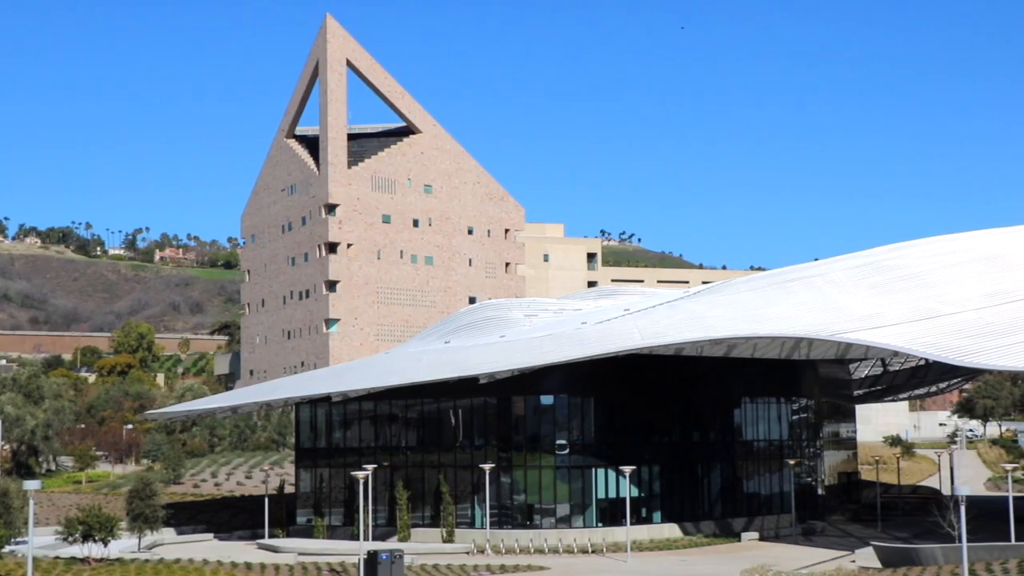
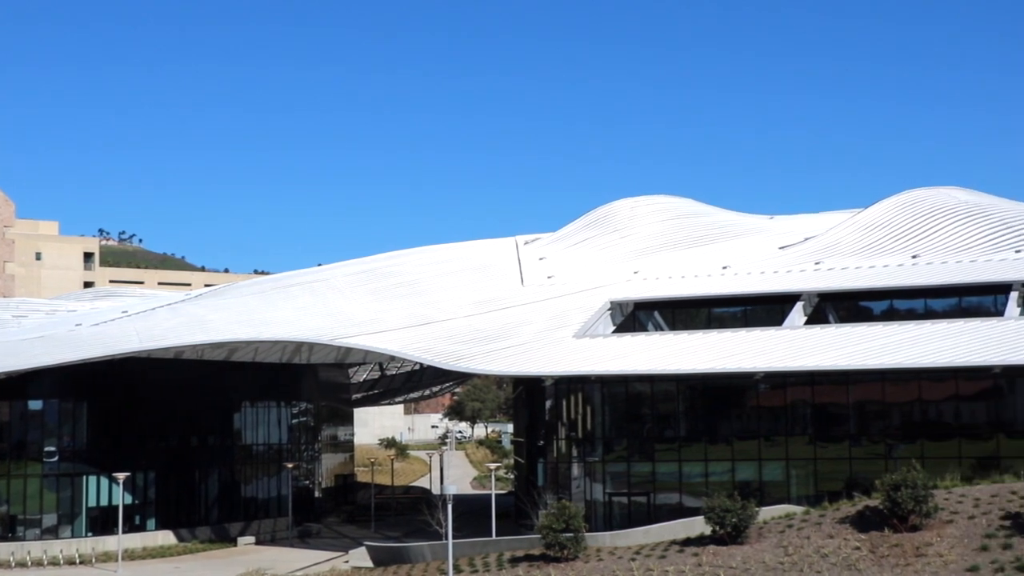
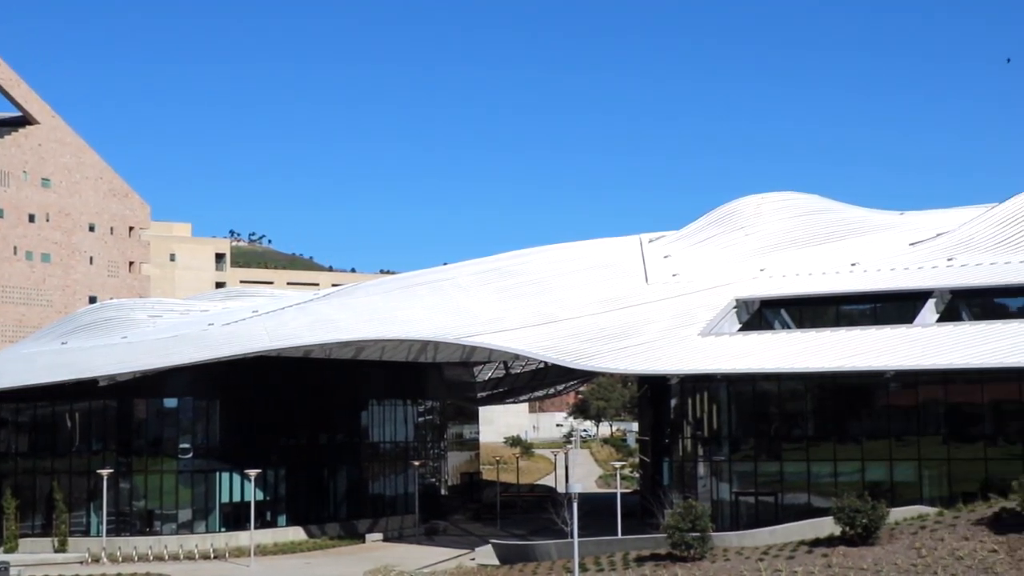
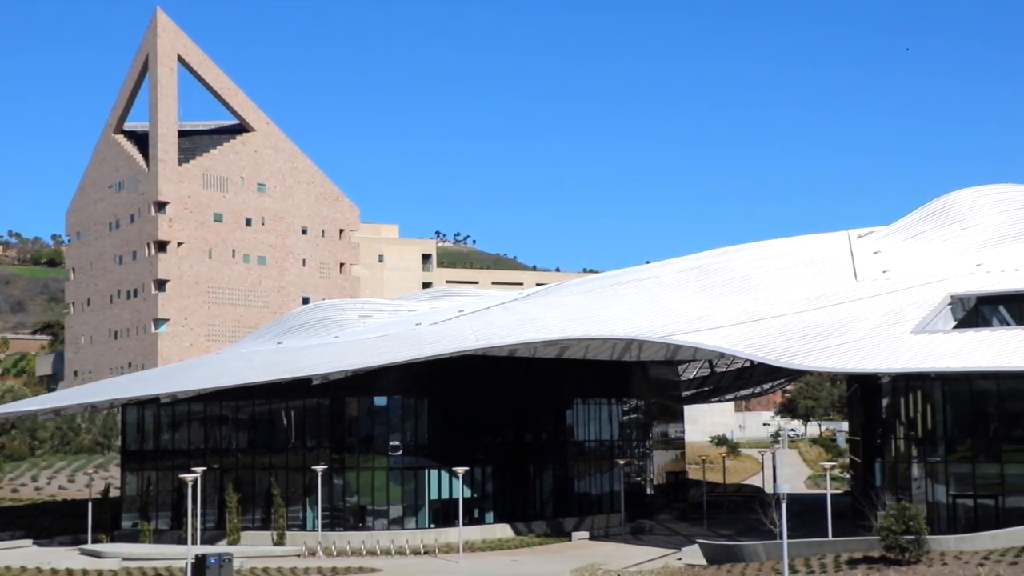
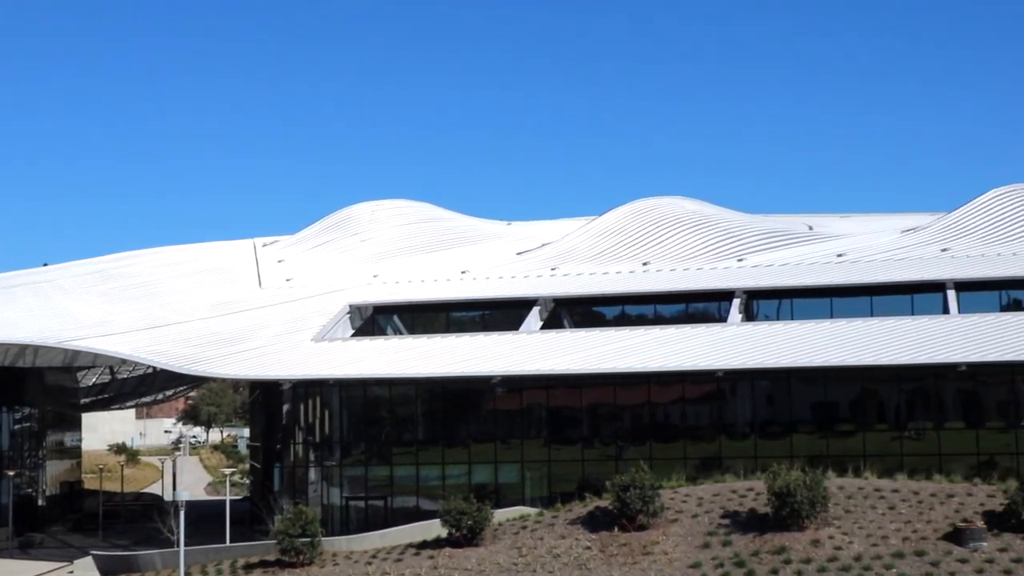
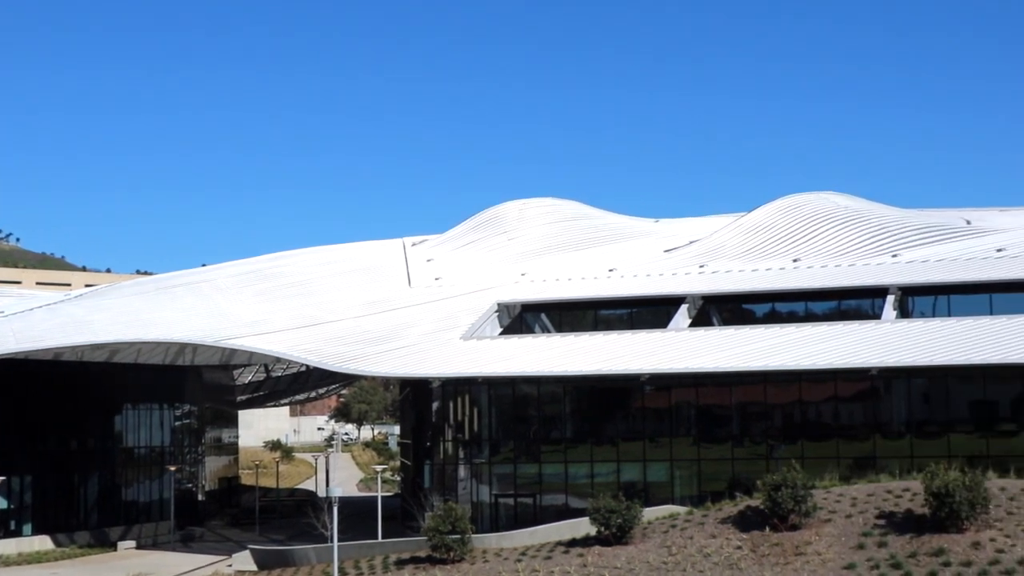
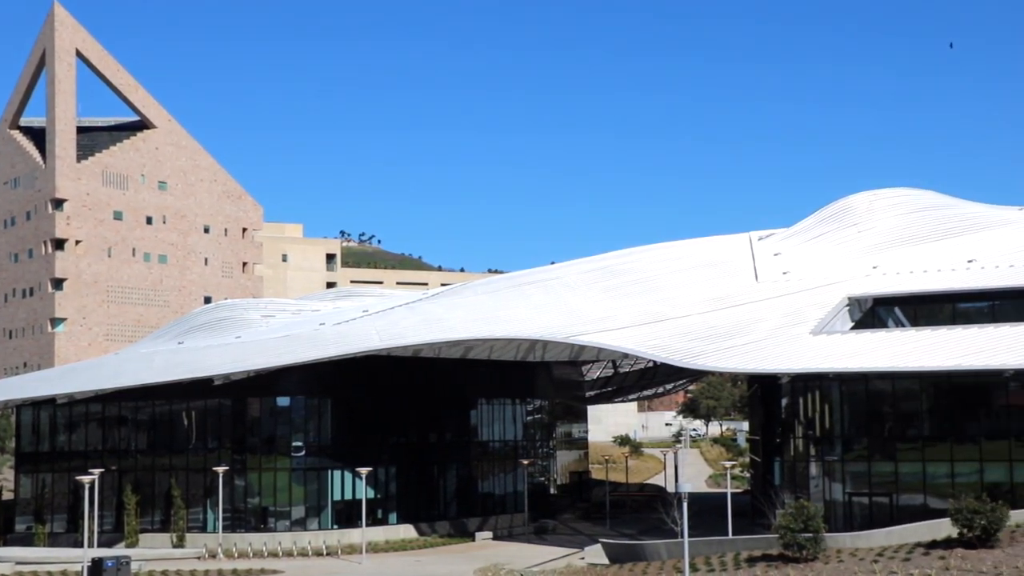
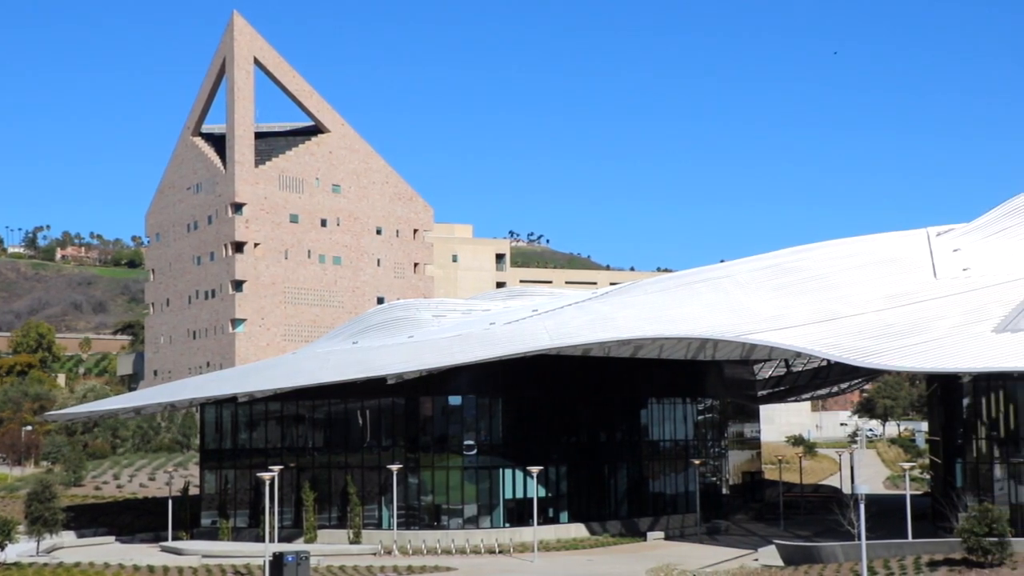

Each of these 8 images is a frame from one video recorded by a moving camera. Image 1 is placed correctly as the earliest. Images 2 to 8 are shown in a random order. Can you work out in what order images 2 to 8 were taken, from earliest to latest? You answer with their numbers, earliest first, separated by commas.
8, 4, 7, 3, 2, 6, 5
